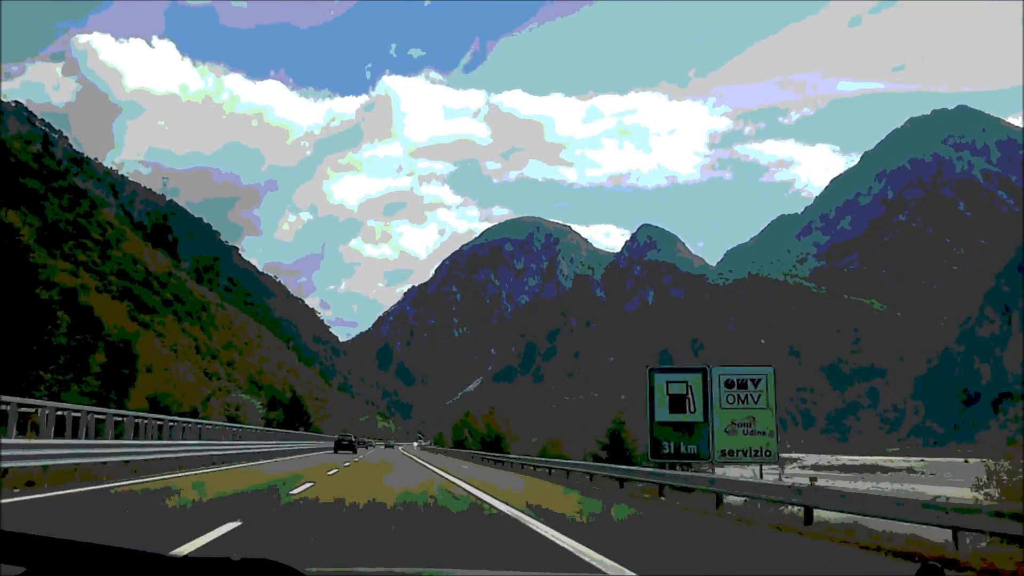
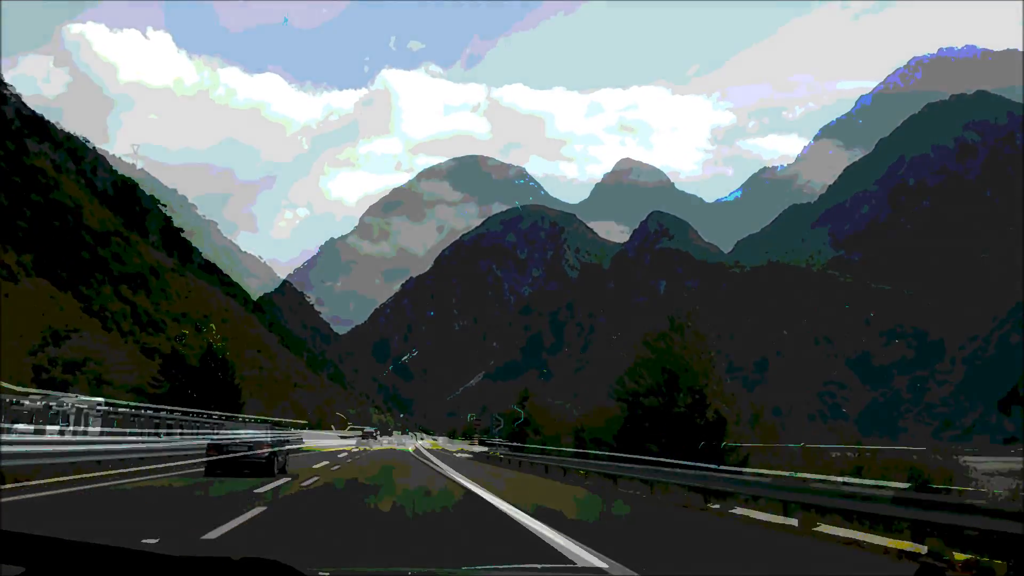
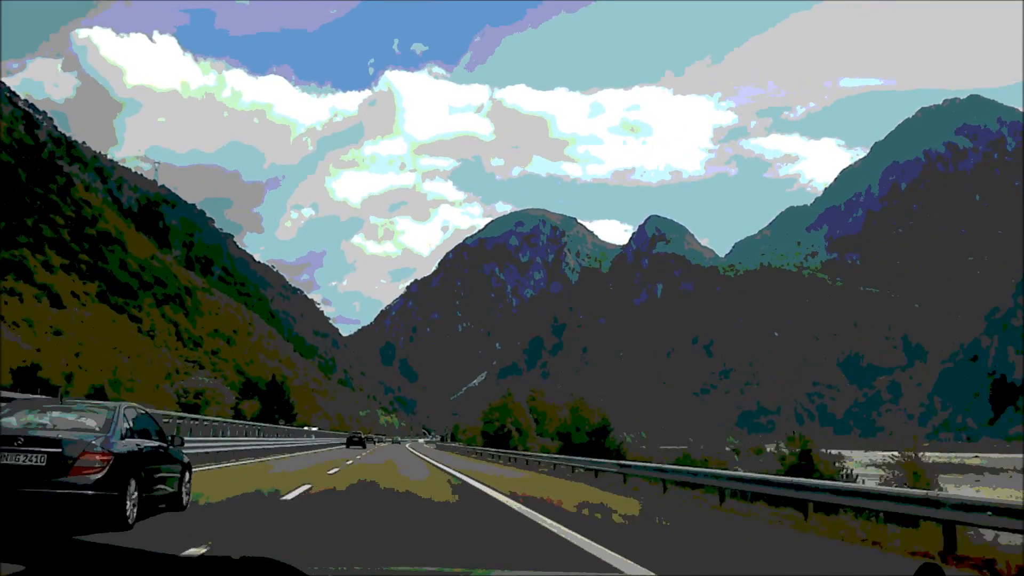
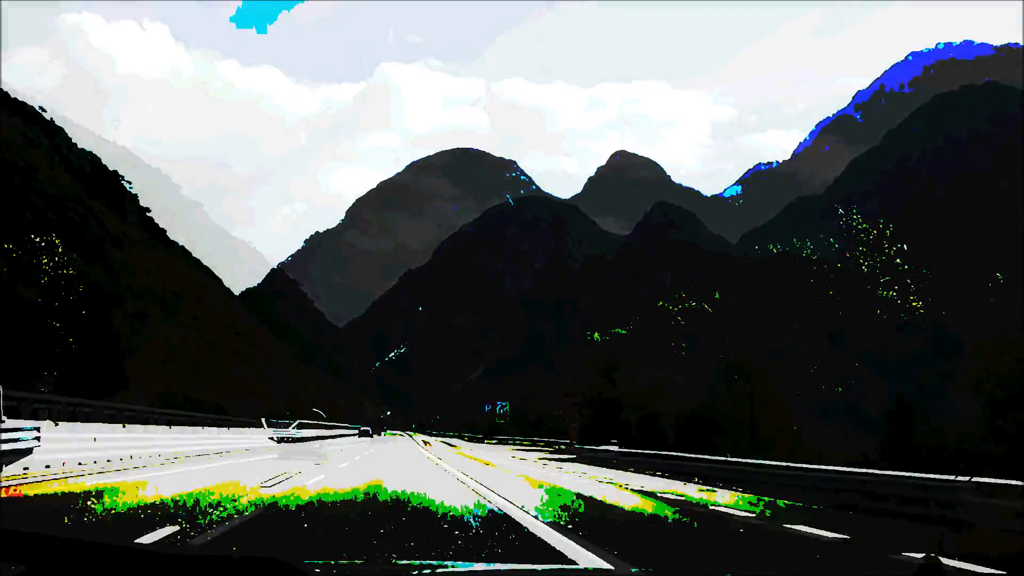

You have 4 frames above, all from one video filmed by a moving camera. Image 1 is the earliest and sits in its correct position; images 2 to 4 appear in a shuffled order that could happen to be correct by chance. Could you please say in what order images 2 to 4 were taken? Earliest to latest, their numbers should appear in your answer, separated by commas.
3, 2, 4
